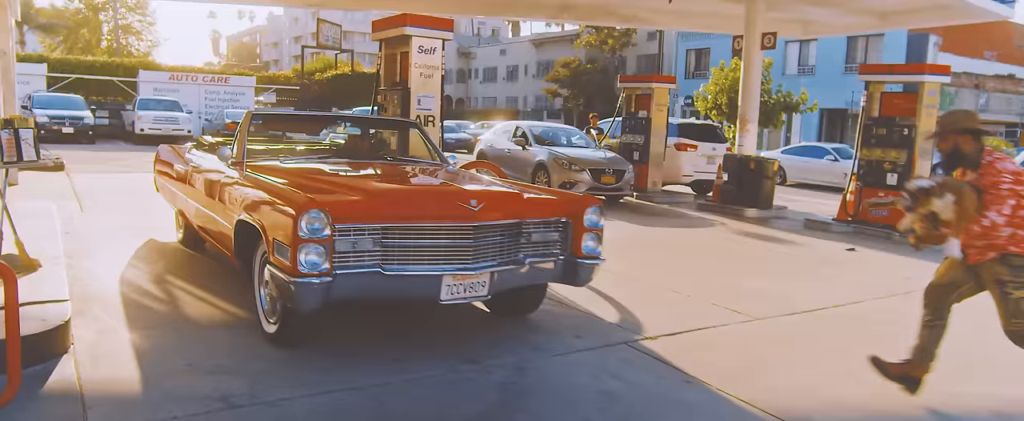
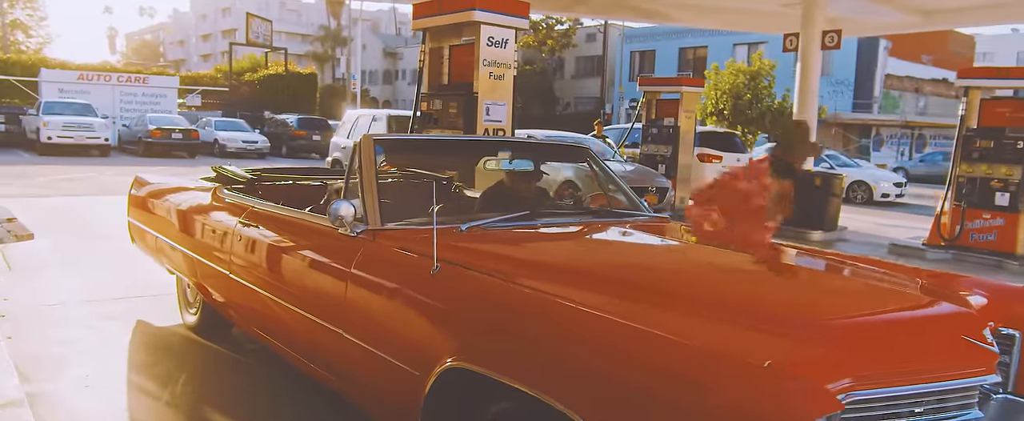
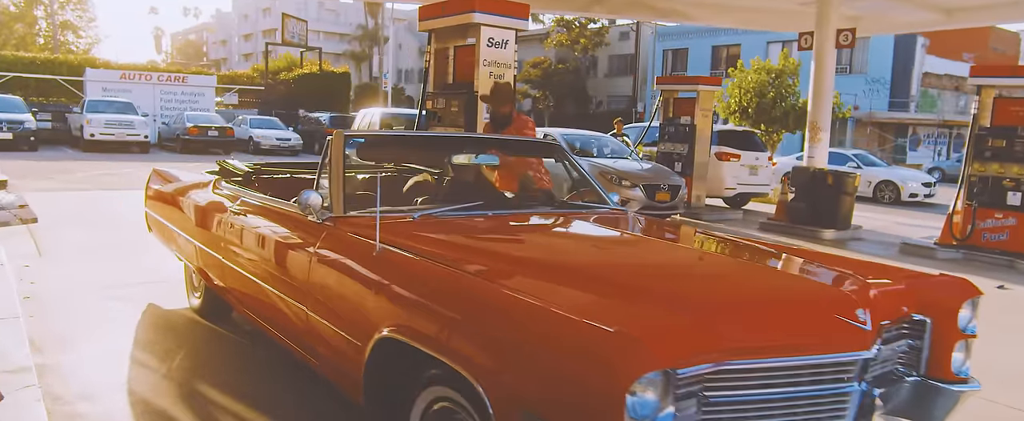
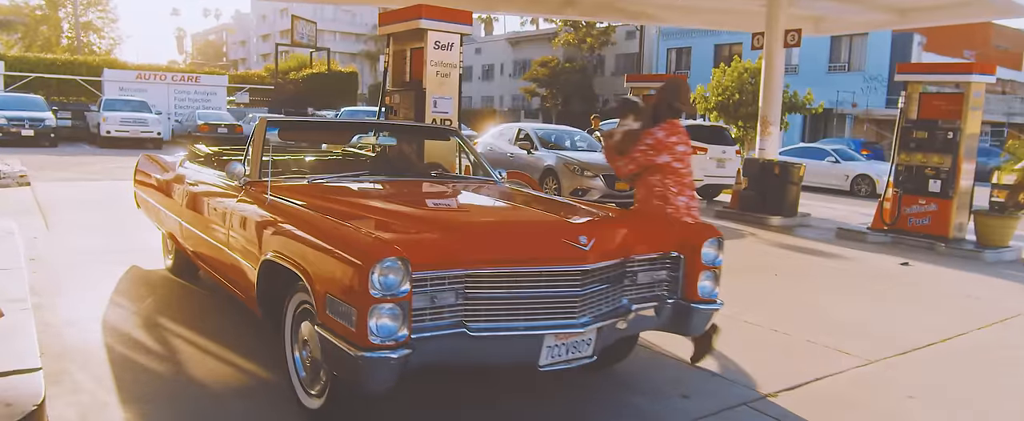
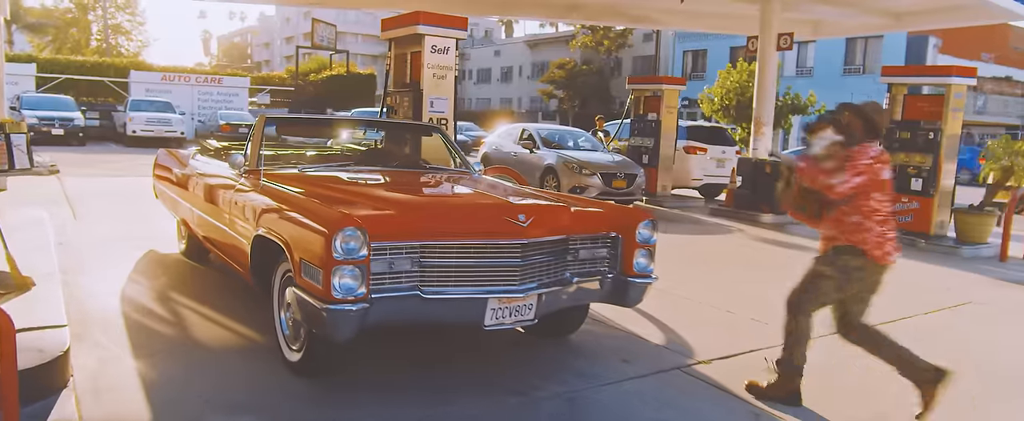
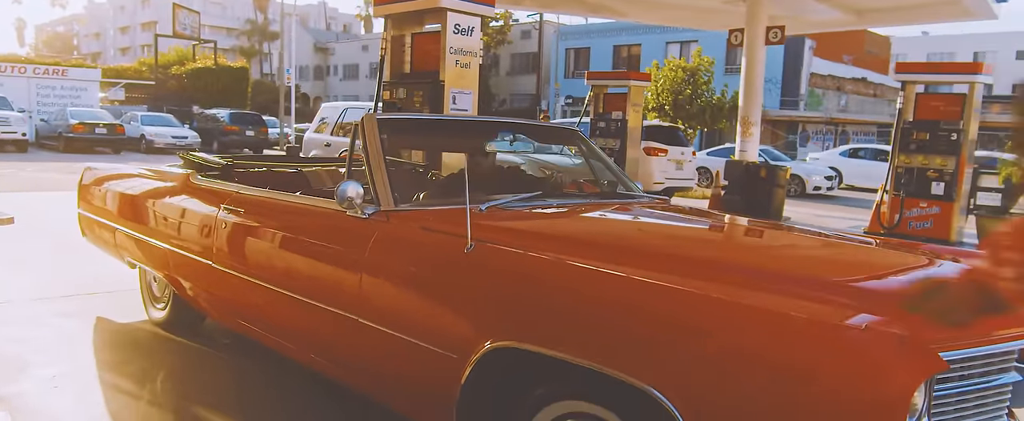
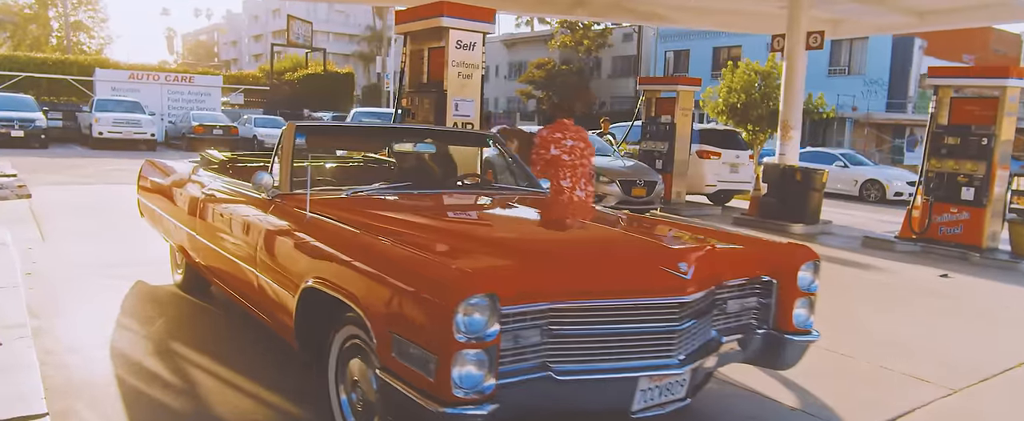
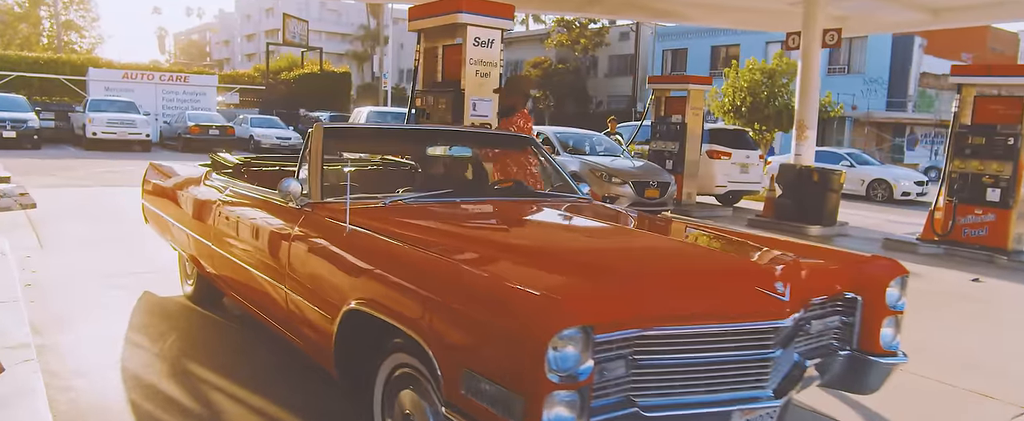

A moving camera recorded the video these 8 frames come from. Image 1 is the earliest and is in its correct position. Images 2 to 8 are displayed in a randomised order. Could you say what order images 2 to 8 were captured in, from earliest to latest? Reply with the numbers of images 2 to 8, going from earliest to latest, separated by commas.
5, 4, 7, 8, 3, 2, 6
